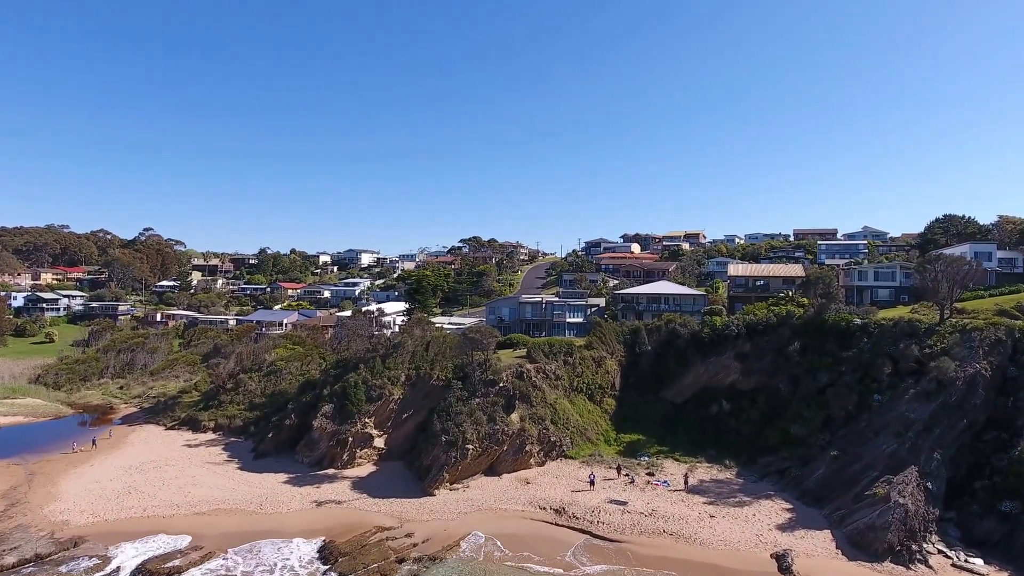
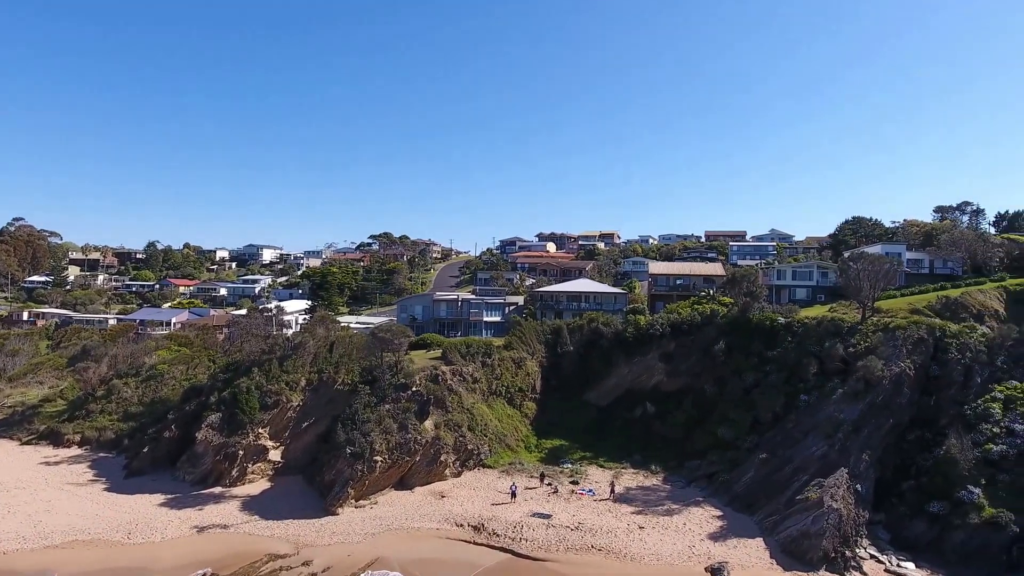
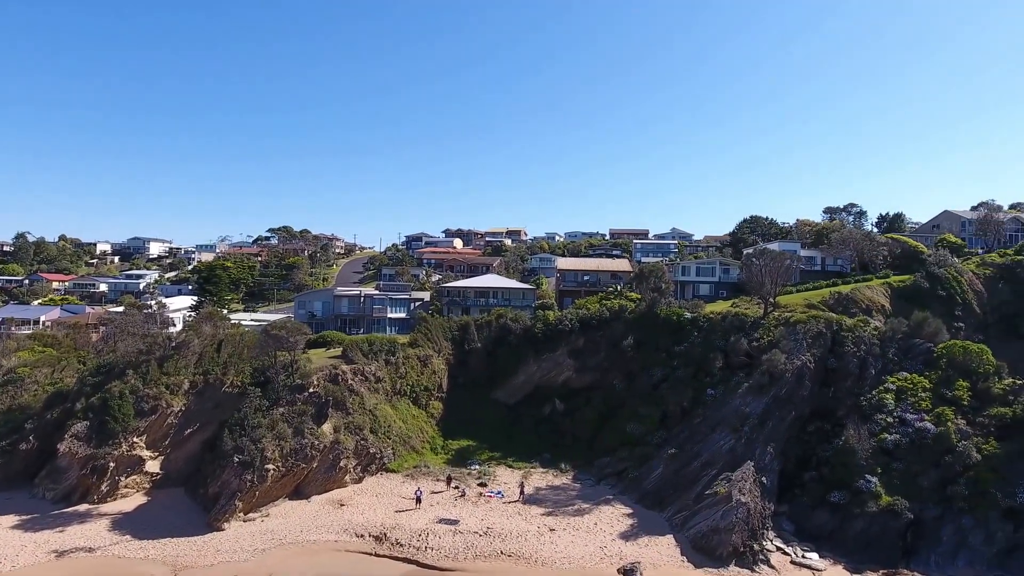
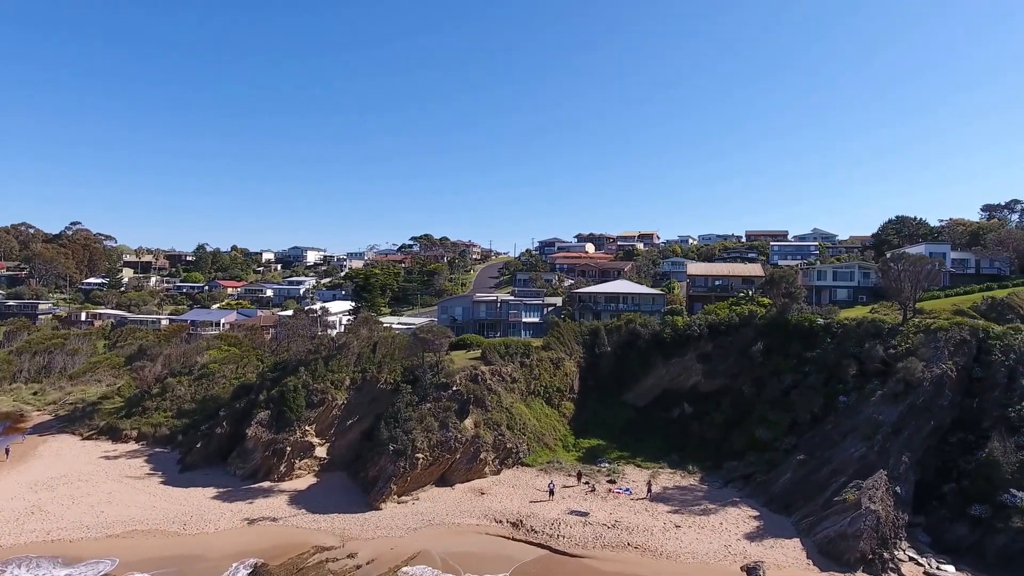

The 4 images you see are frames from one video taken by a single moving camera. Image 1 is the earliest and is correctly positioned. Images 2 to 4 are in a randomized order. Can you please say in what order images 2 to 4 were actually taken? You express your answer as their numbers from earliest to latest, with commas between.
4, 2, 3
